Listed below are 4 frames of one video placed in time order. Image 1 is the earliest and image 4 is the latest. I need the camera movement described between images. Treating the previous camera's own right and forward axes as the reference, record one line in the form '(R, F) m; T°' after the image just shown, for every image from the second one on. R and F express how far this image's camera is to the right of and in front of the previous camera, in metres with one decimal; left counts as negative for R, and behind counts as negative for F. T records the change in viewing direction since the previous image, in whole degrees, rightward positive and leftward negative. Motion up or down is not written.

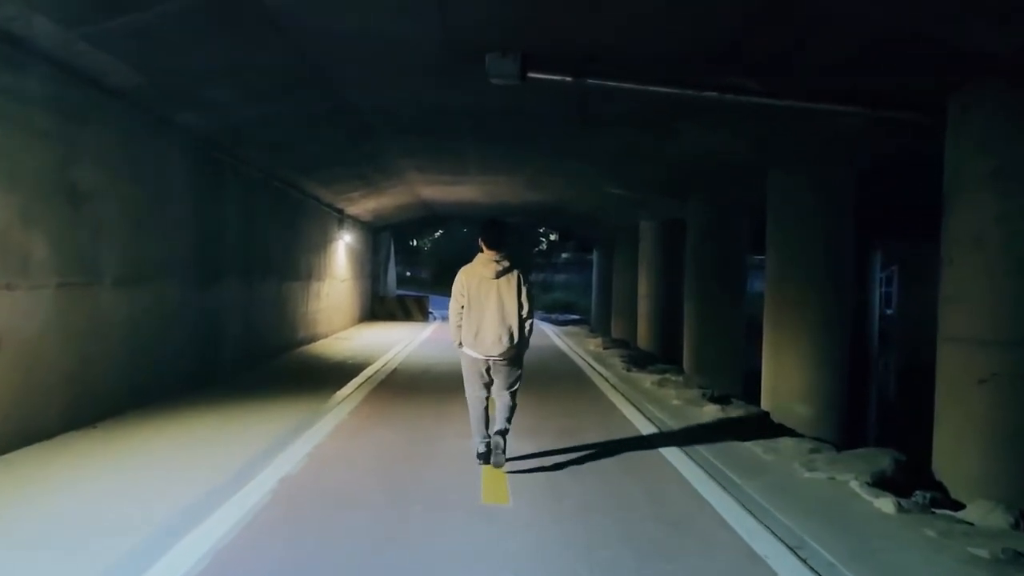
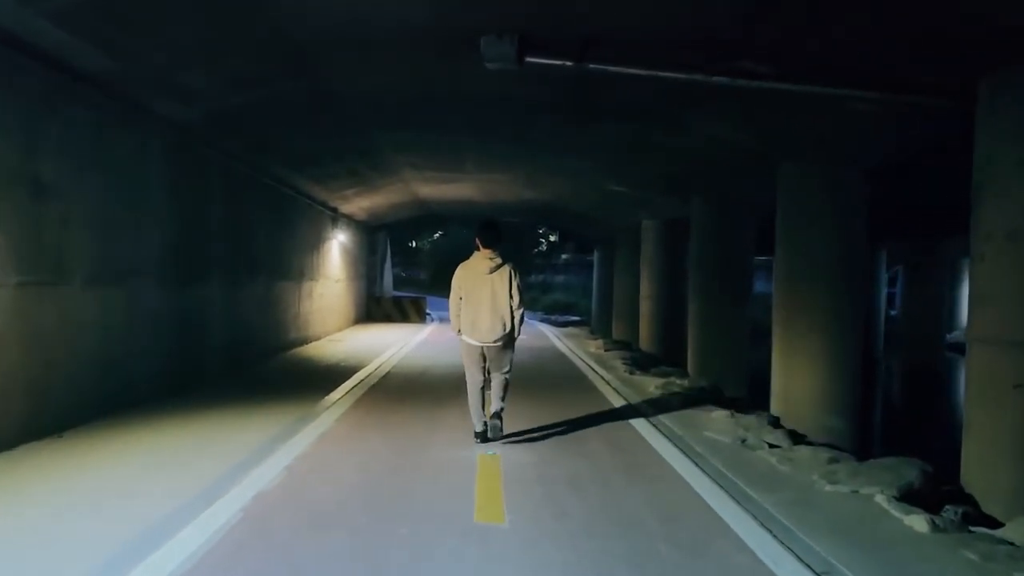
(0.0, +0.6) m; 0°
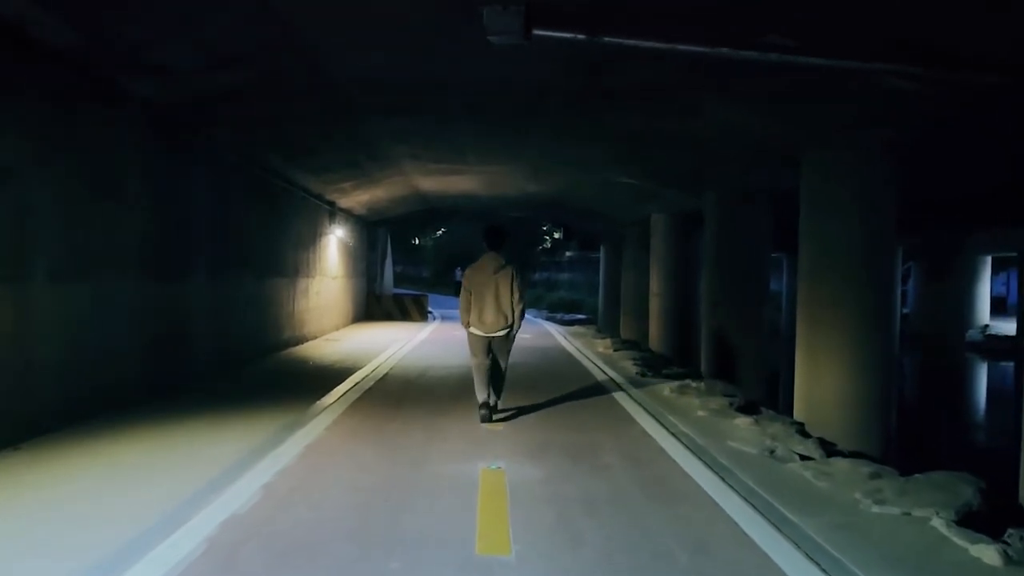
(0.0, +0.8) m; 0°
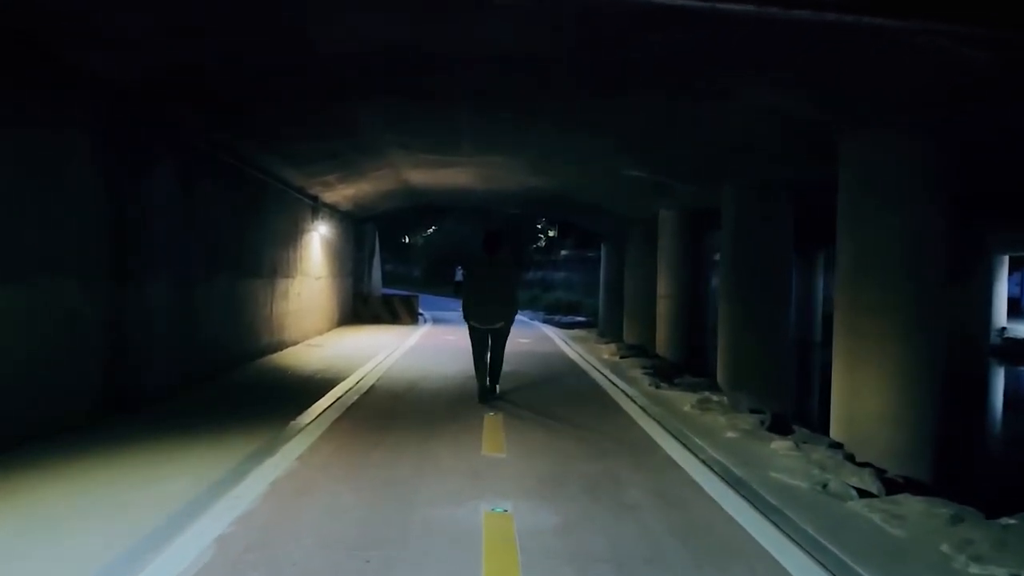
(-0.1, +1.3) m; +1°
